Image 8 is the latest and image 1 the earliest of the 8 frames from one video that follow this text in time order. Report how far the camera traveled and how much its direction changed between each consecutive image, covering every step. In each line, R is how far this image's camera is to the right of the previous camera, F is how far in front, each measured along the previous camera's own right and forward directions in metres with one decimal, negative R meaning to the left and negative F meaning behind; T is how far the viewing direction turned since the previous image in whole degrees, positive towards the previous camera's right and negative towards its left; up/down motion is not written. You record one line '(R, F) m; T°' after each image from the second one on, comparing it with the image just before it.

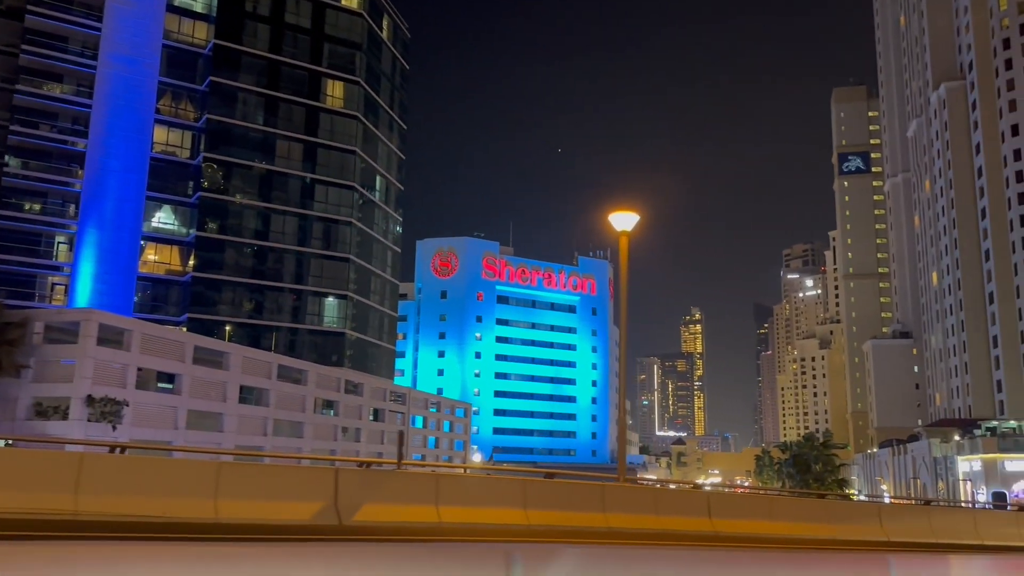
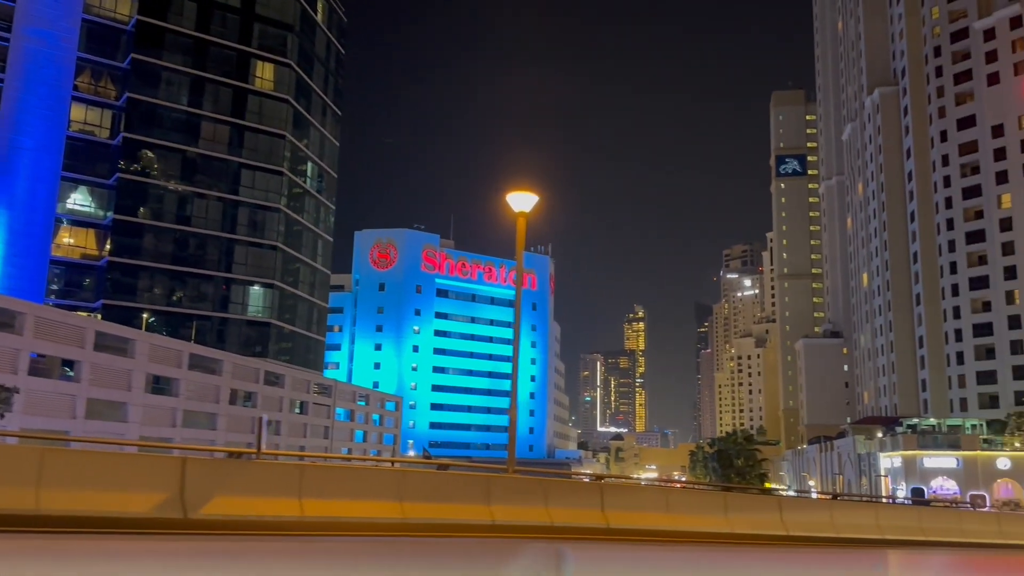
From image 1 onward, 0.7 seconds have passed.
(+1.1, +0.8) m; +4°
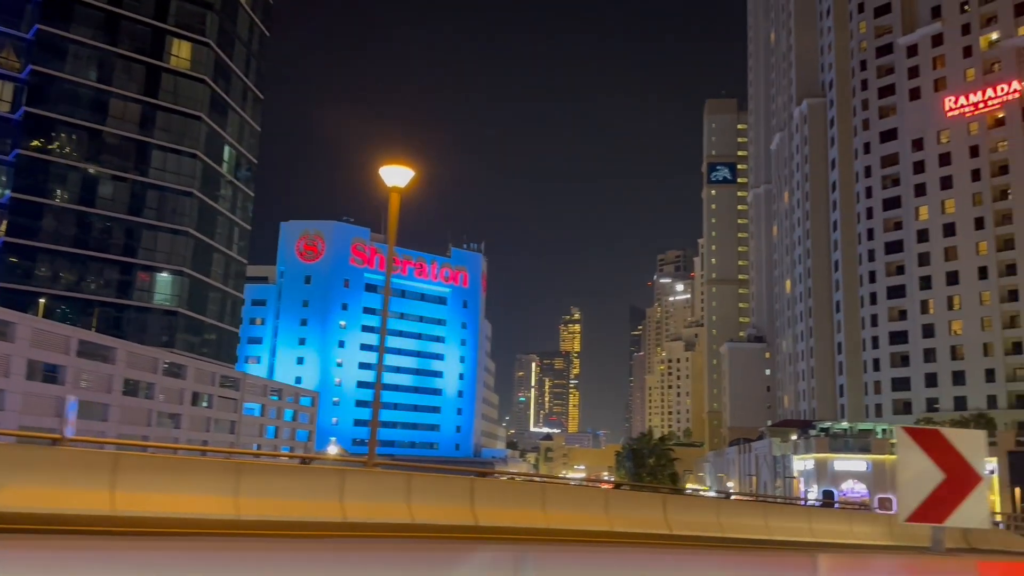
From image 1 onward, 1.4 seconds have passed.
(+1.3, +0.9) m; +4°
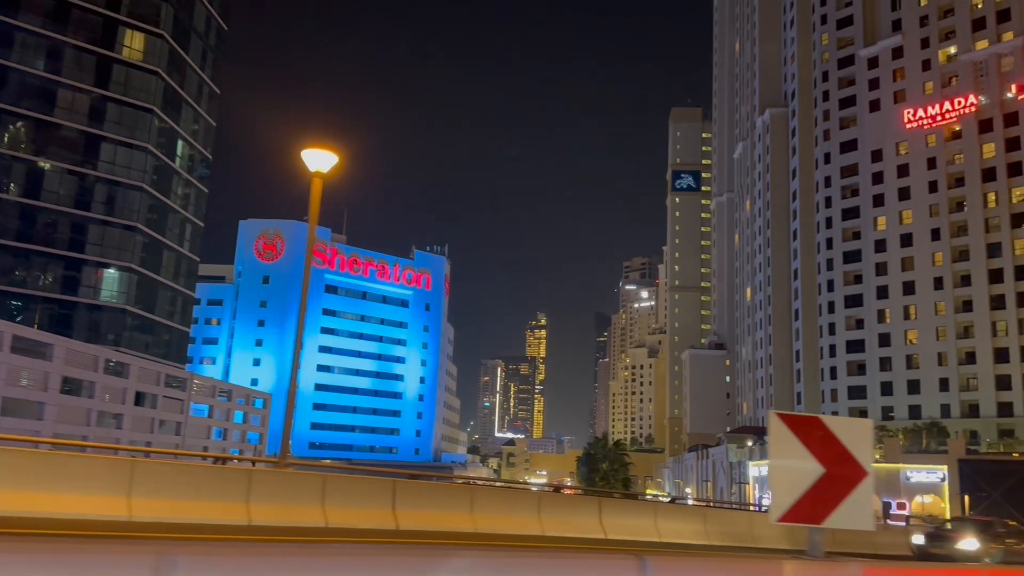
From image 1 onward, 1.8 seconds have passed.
(+0.7, +0.6) m; +2°
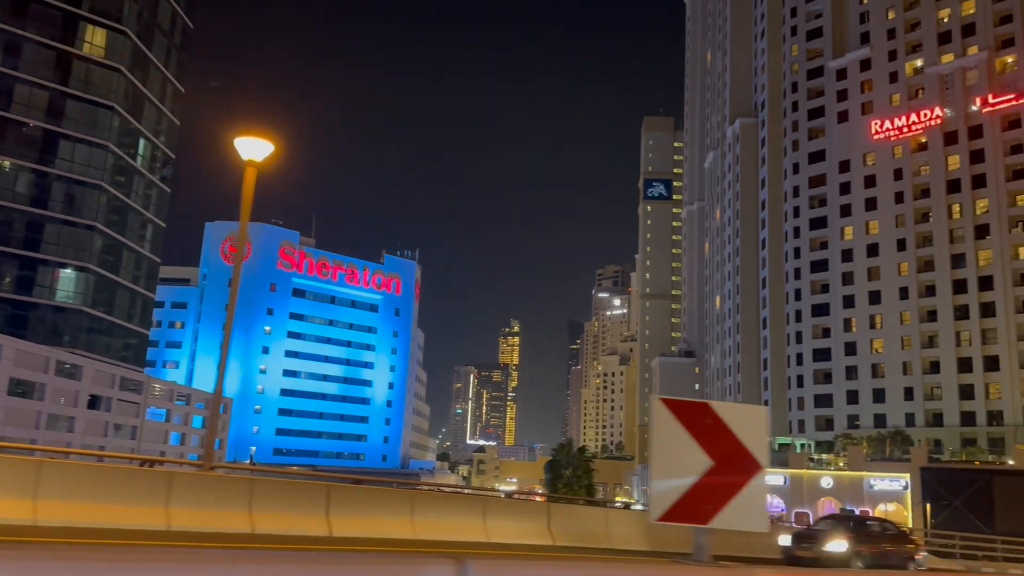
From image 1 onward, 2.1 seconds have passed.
(+0.6, +0.5) m; +2°
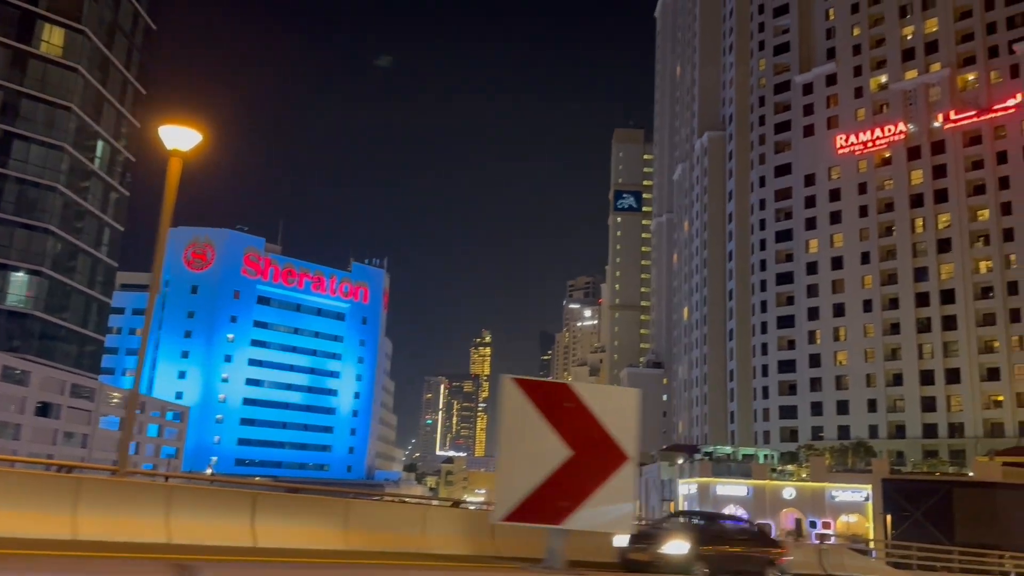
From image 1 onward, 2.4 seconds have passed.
(+0.6, +0.5) m; +2°
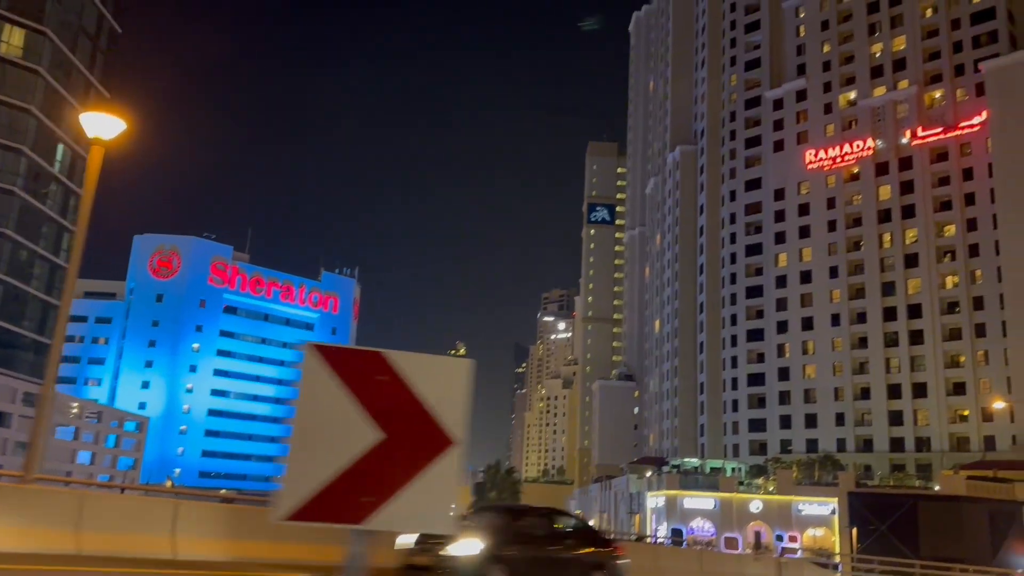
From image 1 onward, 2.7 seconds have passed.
(+0.6, +0.5) m; +2°
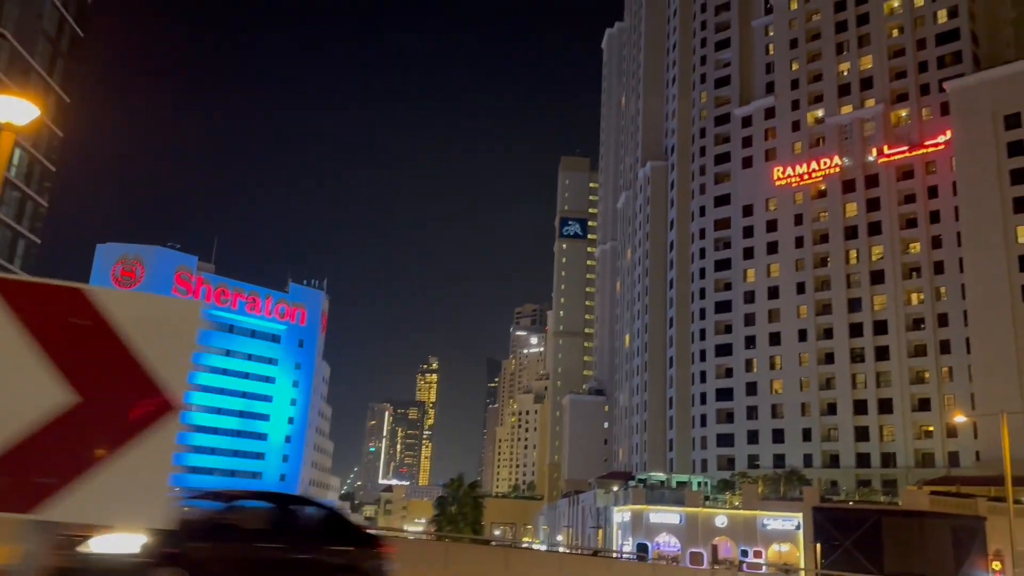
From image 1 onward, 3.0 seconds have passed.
(+0.6, +0.5) m; +2°
